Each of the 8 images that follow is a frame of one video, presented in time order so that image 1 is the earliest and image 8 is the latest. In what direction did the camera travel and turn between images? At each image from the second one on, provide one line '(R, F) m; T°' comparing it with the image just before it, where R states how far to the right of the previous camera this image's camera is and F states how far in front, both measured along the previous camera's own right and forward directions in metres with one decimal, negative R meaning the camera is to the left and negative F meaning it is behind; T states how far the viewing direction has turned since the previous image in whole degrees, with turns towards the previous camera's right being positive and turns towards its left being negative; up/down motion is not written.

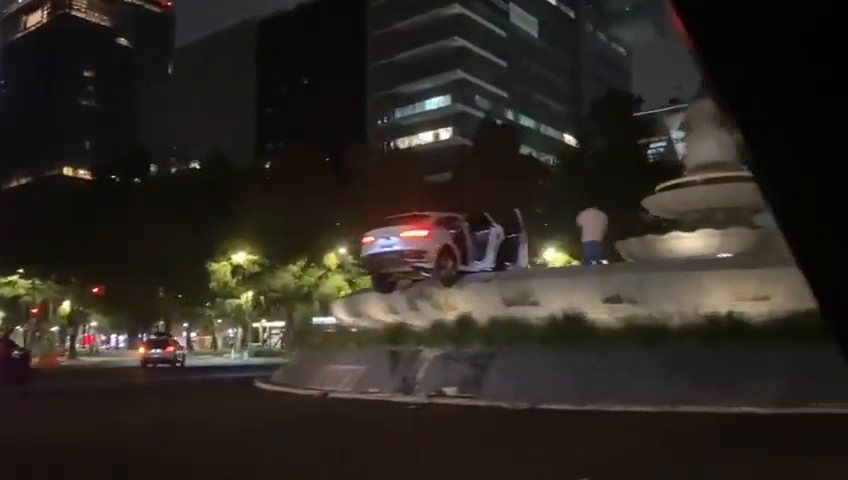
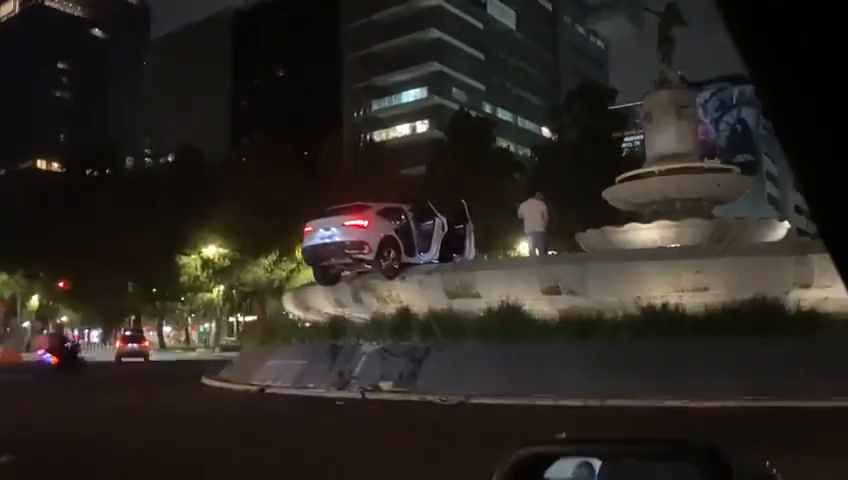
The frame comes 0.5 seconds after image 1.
(+0.8, 0.0) m; 0°
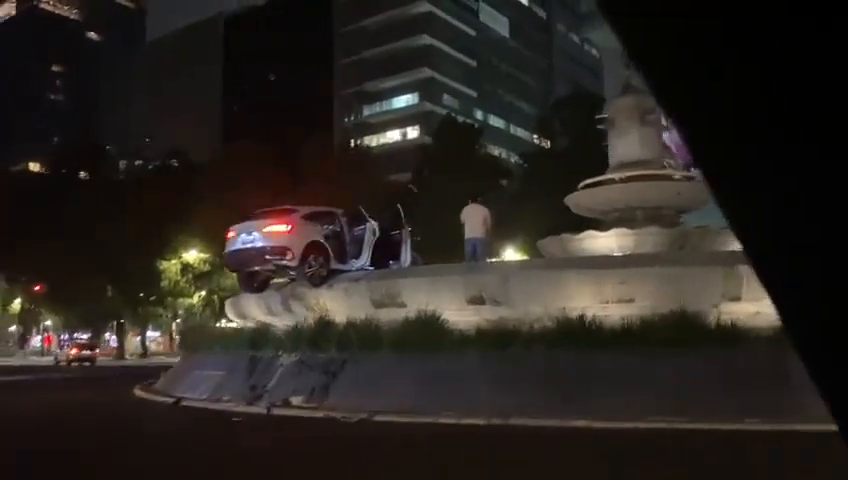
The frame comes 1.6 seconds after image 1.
(+1.8, +0.8) m; -2°
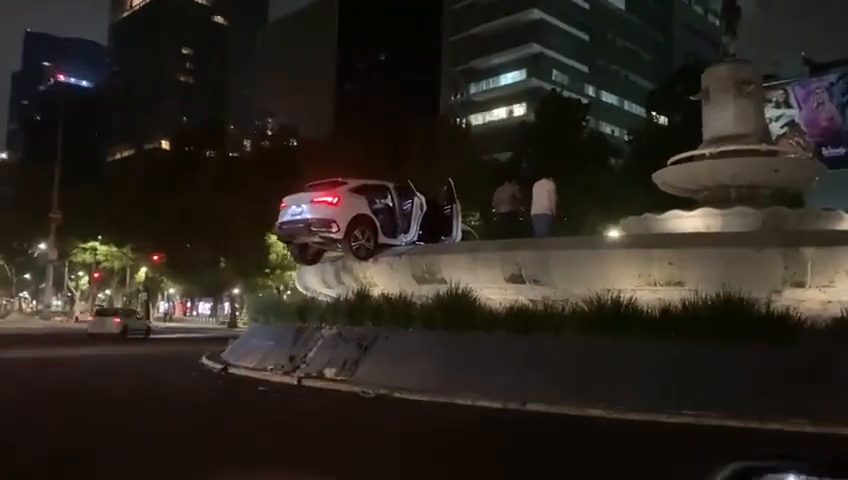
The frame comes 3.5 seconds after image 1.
(+1.7, +0.6) m; -9°
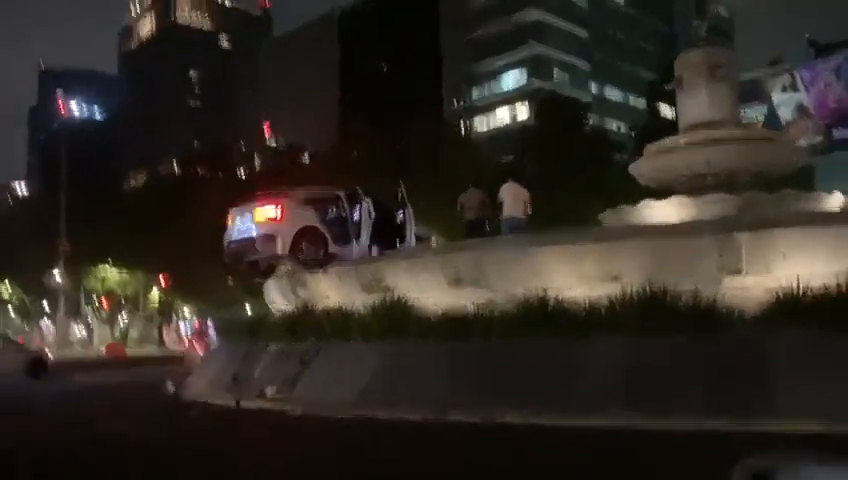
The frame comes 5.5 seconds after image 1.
(+1.6, +0.5) m; -3°
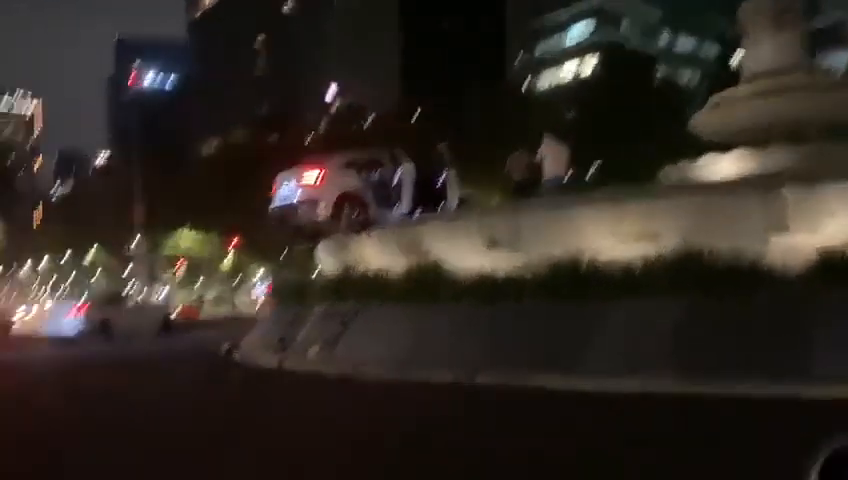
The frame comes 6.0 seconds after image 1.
(+0.6, +0.2) m; -5°
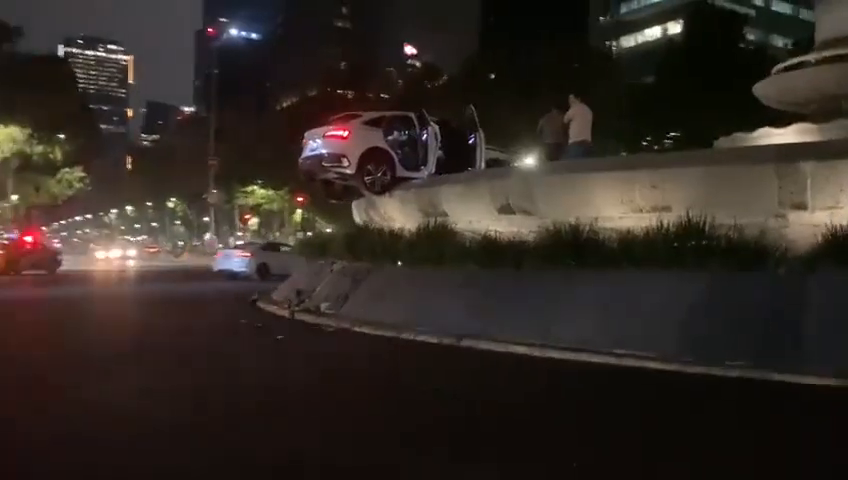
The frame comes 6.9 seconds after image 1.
(+1.1, +0.4) m; -6°
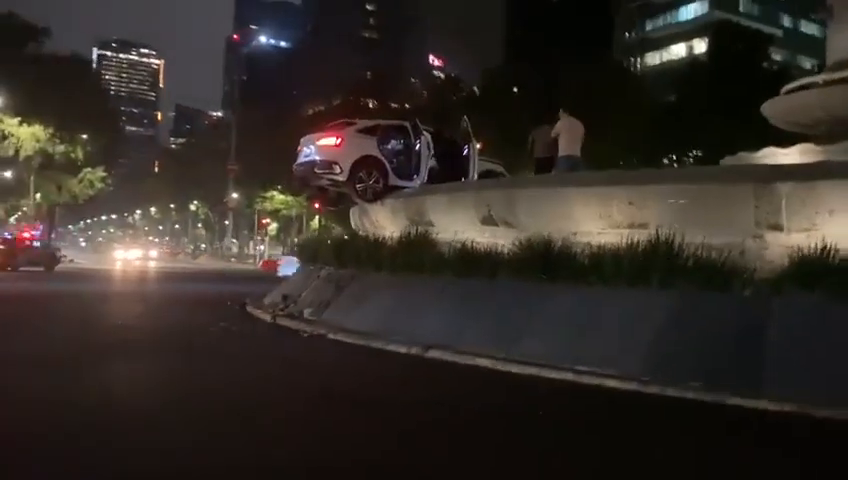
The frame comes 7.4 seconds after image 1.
(+0.7, +0.1) m; -2°
